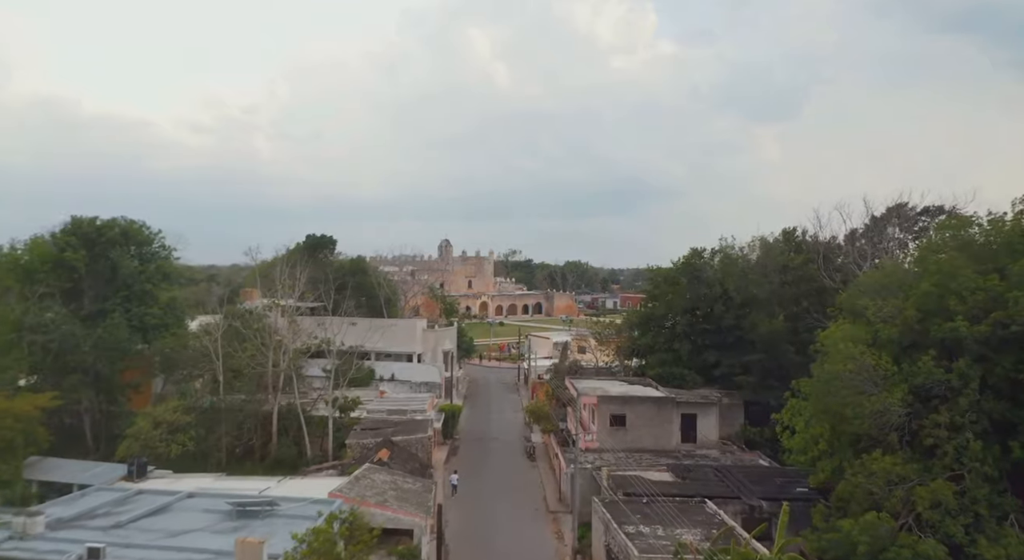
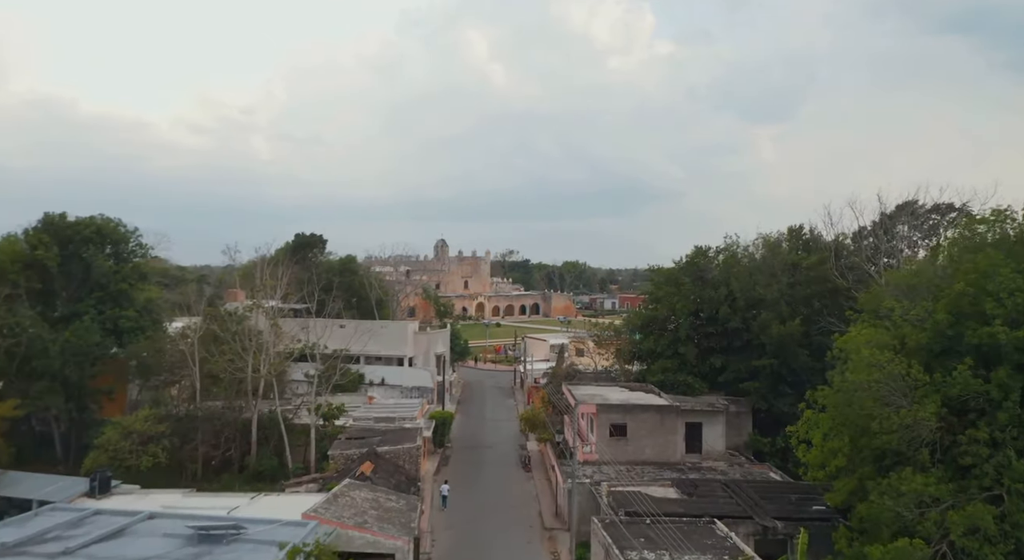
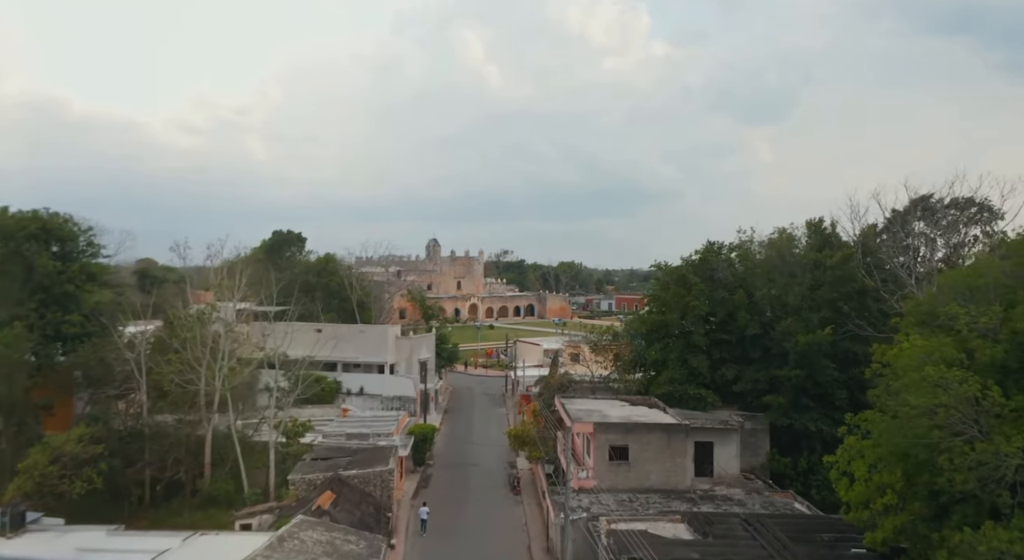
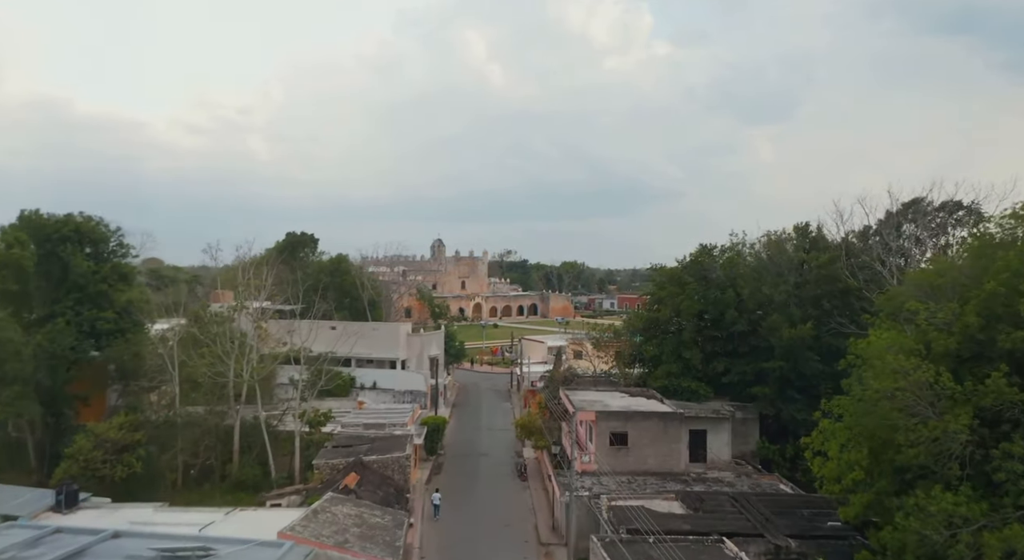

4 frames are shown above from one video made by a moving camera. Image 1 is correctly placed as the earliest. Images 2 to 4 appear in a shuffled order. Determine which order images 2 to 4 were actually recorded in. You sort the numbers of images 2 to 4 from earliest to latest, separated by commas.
2, 4, 3
